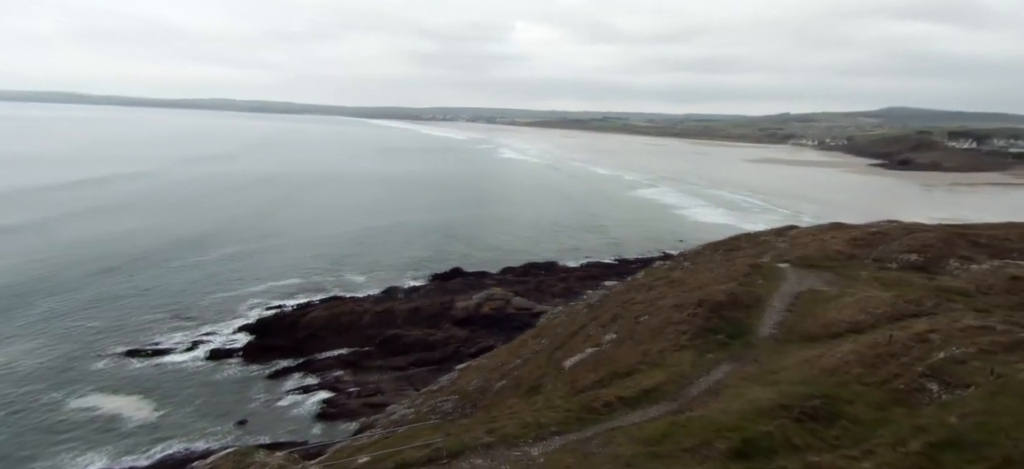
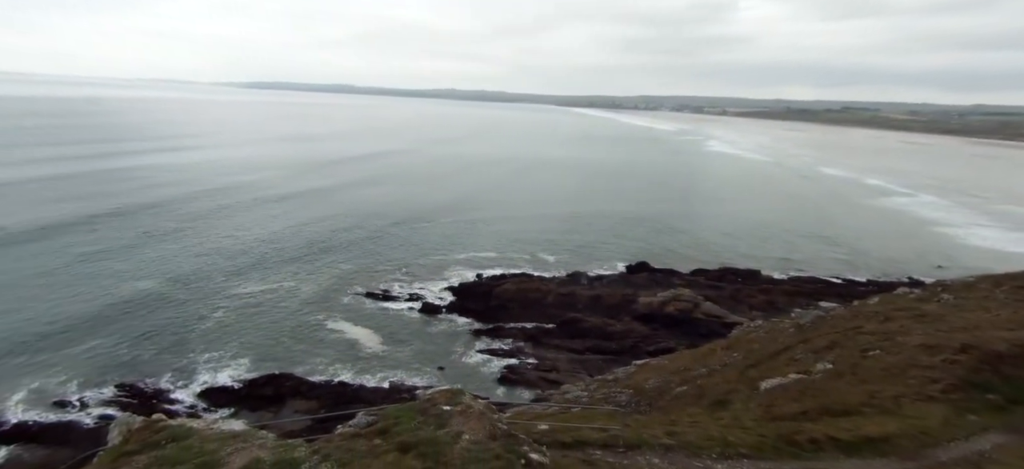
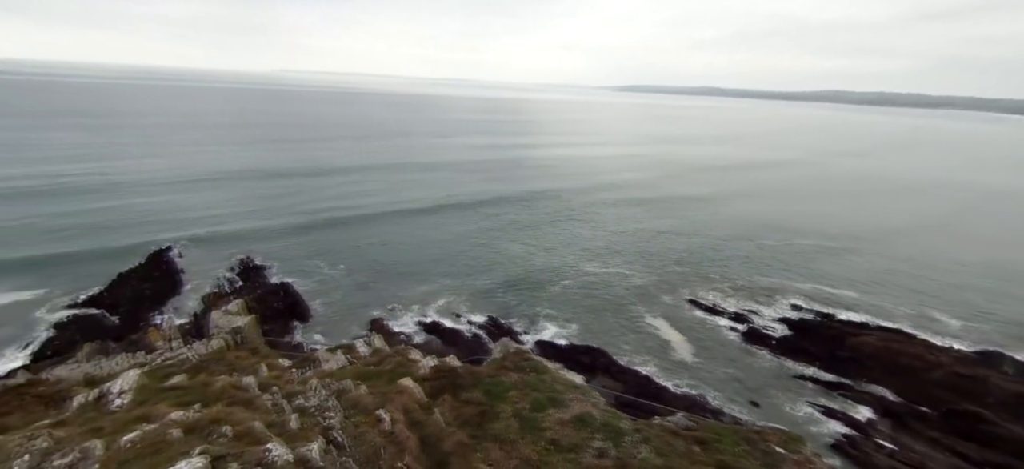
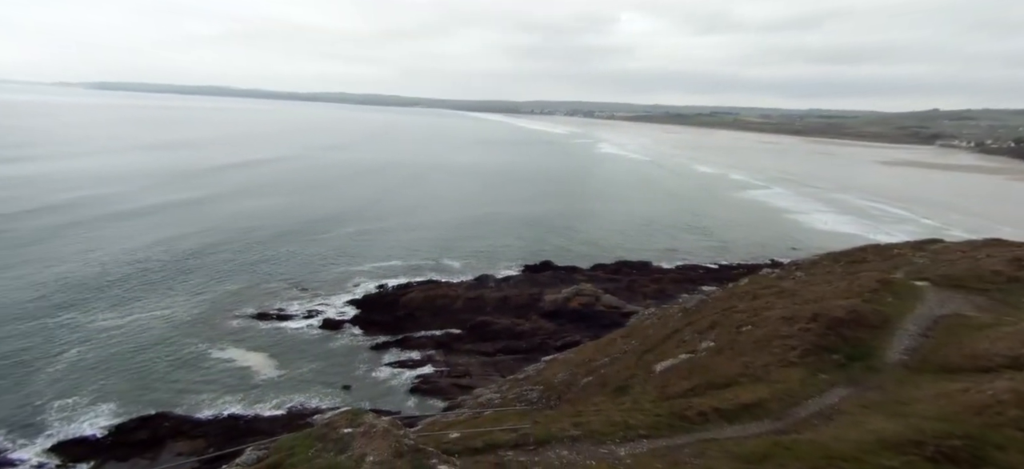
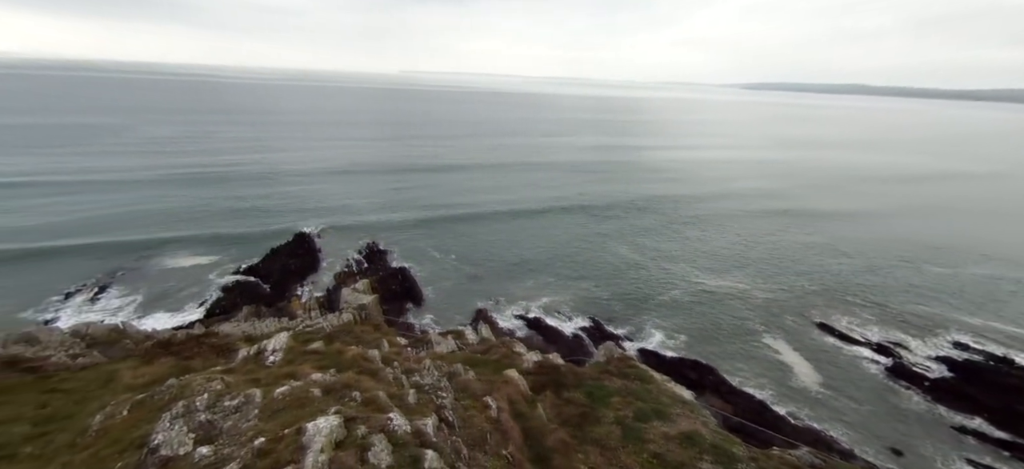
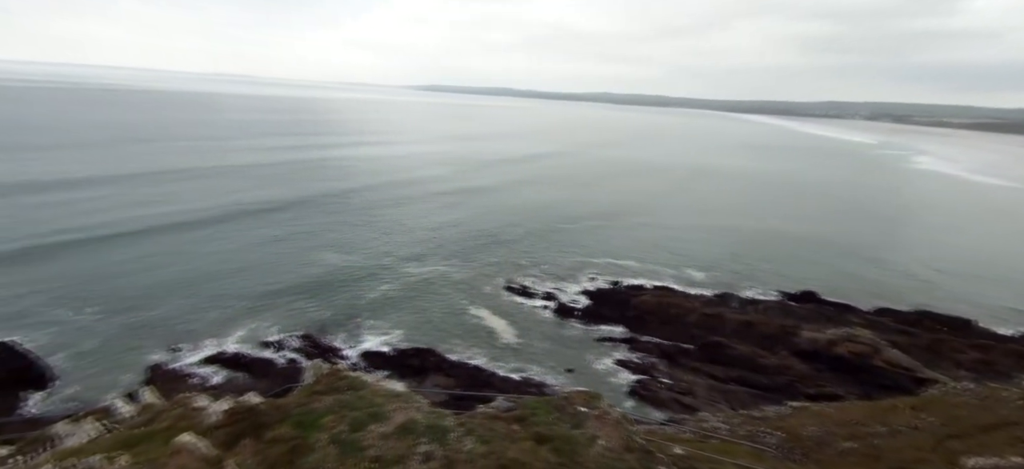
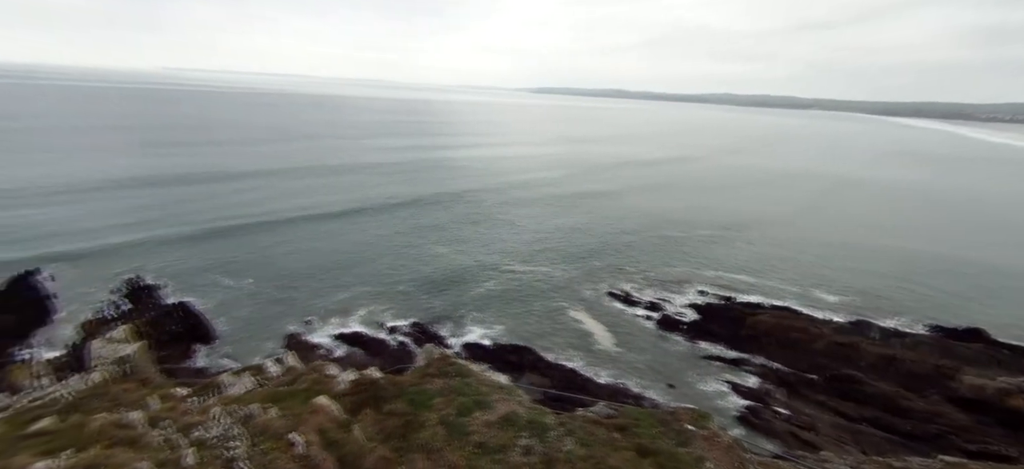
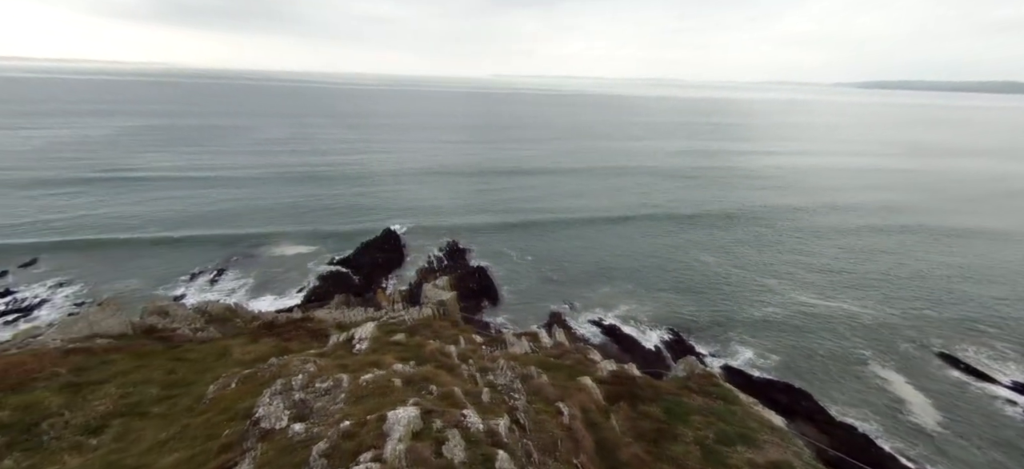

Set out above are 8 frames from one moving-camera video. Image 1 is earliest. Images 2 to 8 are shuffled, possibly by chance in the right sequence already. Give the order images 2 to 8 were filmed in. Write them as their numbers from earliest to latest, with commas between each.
4, 2, 6, 7, 3, 5, 8
